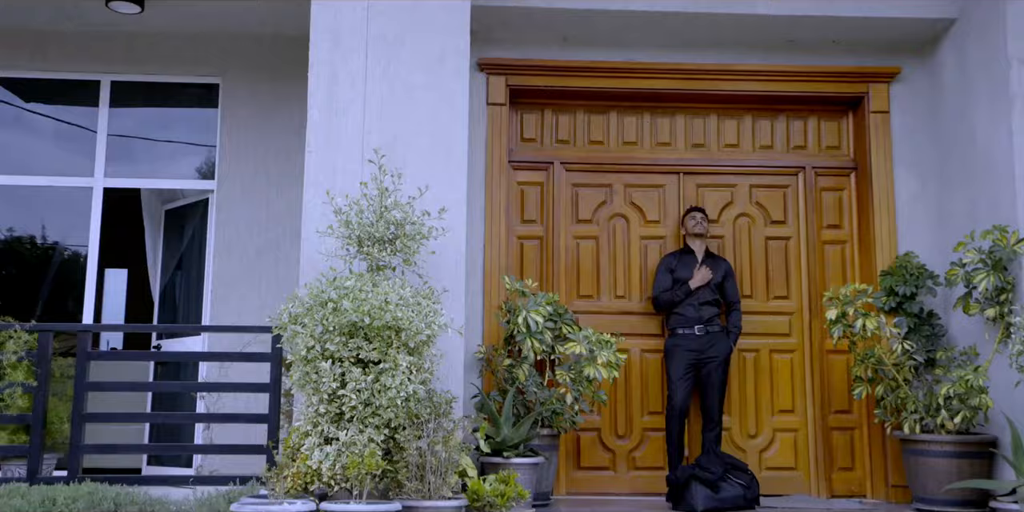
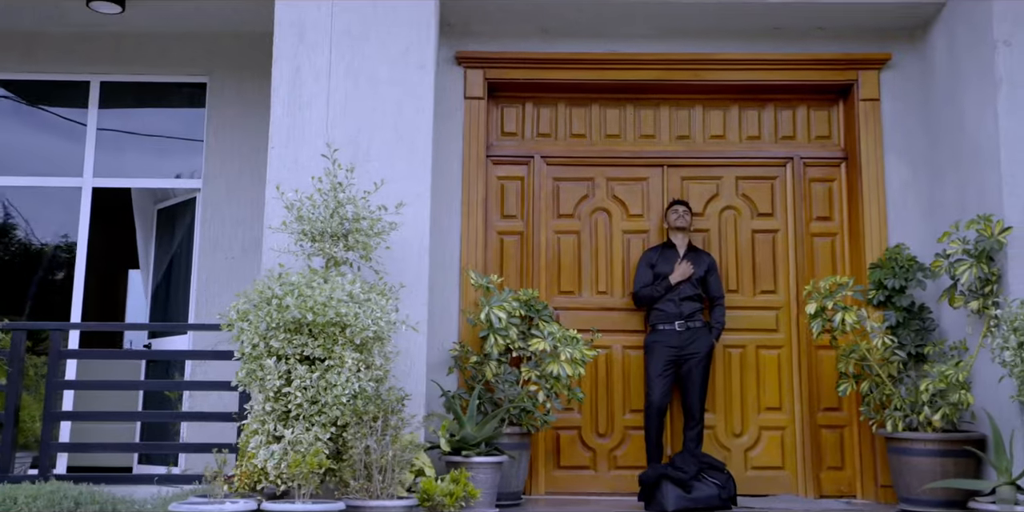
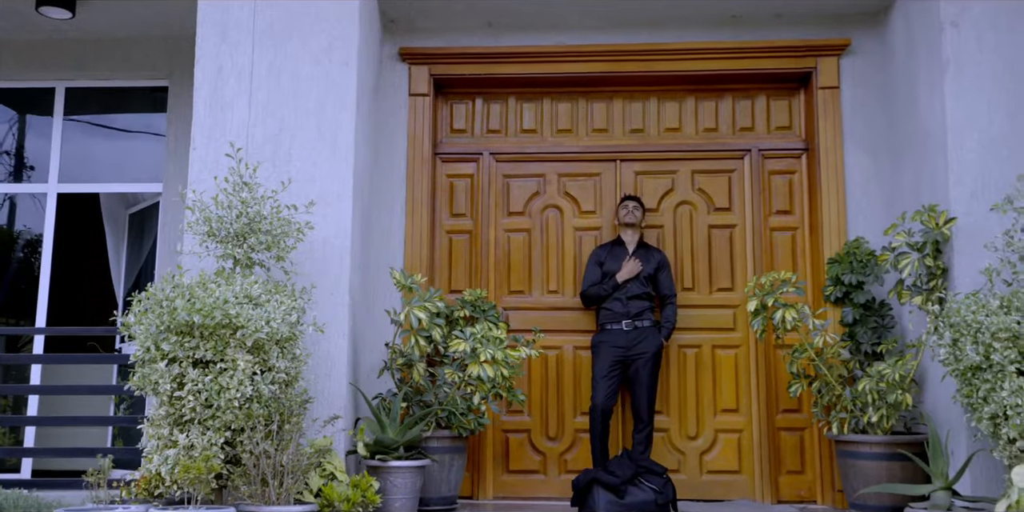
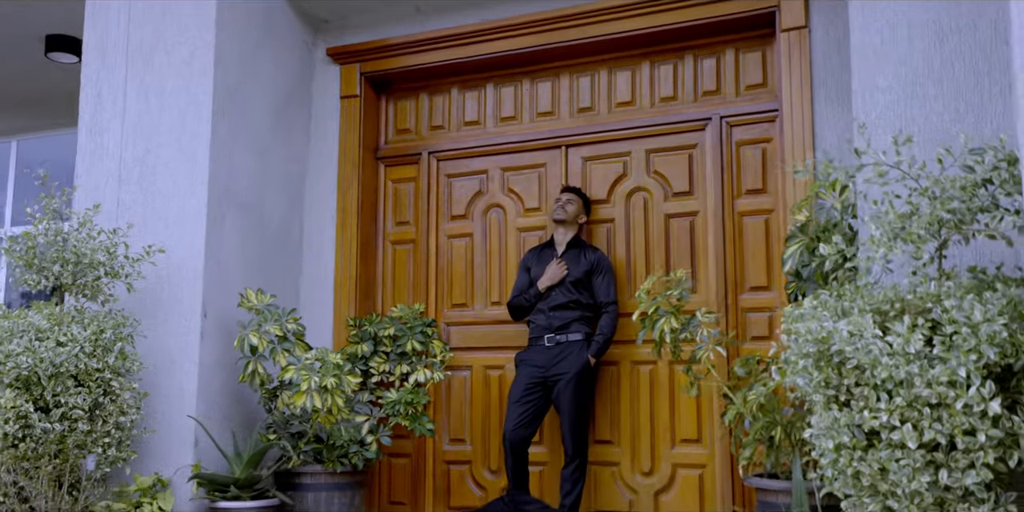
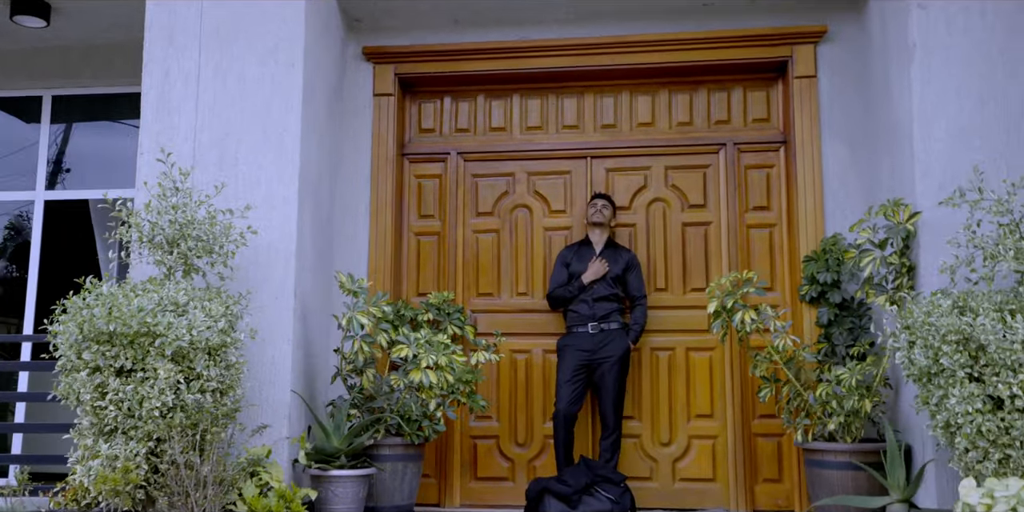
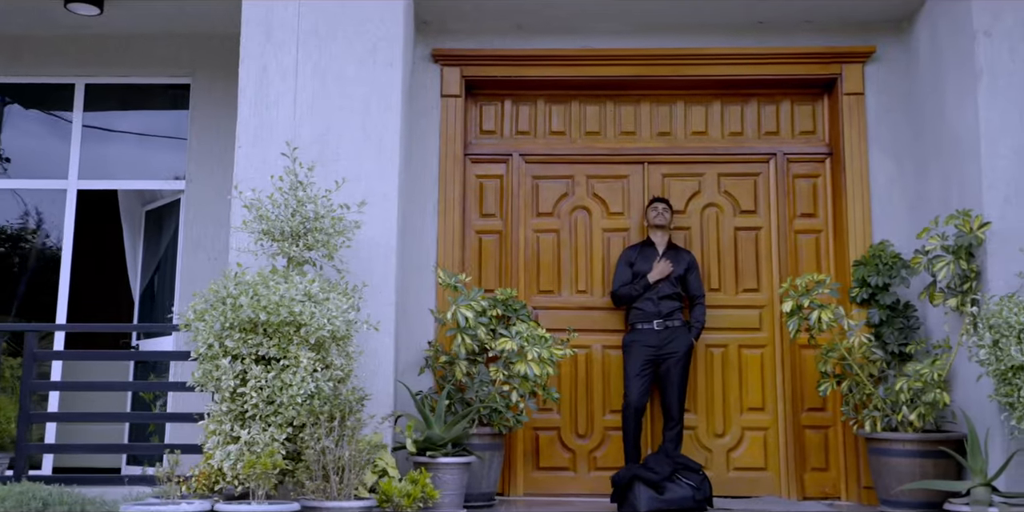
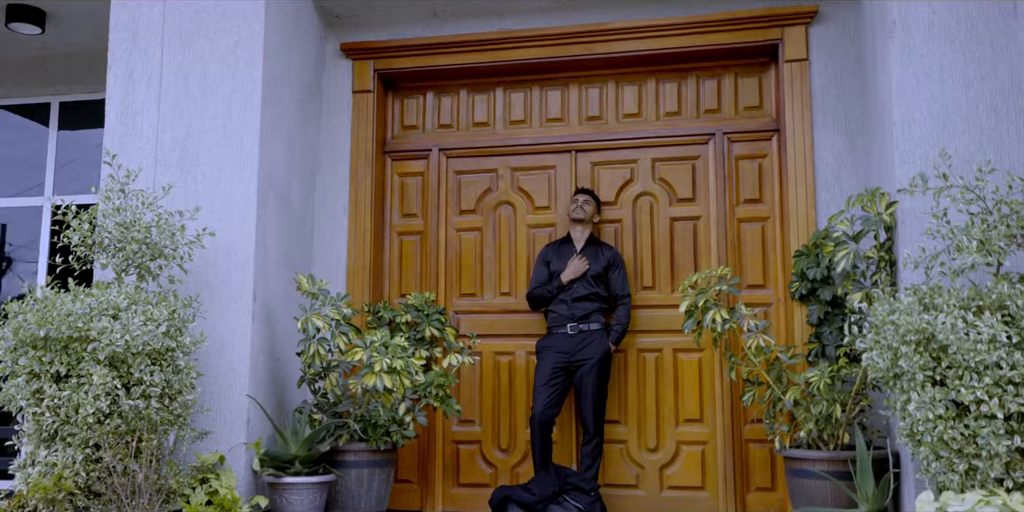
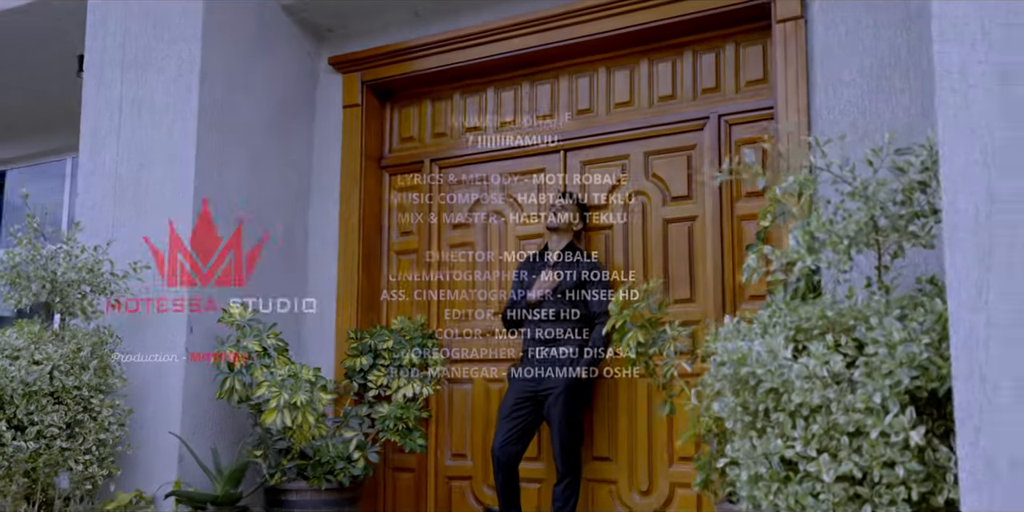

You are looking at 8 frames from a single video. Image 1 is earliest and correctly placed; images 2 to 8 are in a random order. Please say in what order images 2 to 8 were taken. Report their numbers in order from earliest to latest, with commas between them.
2, 6, 3, 5, 7, 4, 8
